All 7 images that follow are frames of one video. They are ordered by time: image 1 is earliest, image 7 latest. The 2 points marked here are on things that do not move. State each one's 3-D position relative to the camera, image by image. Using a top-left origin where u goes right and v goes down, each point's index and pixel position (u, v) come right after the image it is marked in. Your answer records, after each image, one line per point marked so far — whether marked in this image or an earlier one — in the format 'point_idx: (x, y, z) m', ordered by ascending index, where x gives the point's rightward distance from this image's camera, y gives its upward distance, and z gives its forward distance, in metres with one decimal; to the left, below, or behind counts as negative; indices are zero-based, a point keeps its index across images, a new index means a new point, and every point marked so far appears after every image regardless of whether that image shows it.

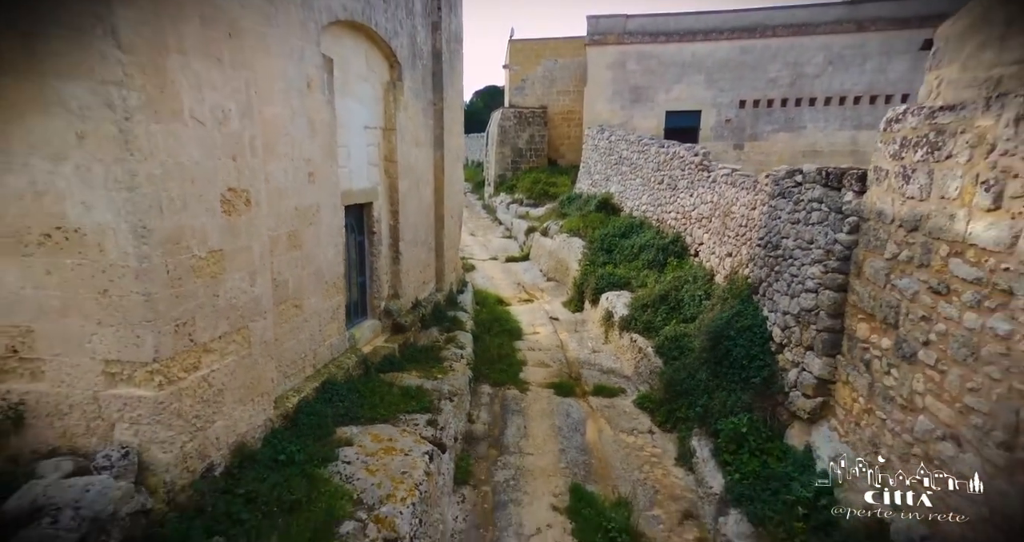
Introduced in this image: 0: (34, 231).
0: (-2.4, +0.2, +2.9) m
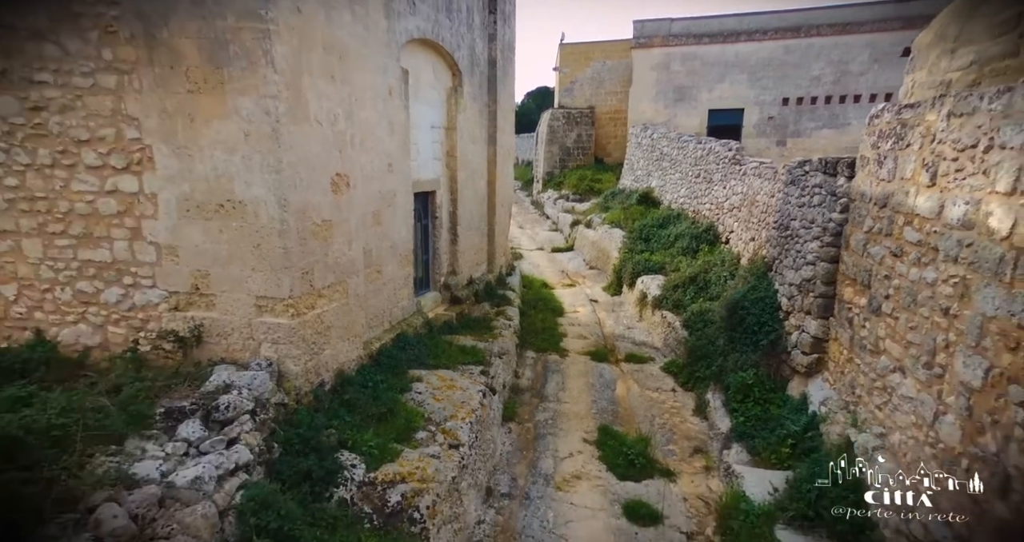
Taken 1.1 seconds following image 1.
0: (-2.1, +0.5, +4.2) m
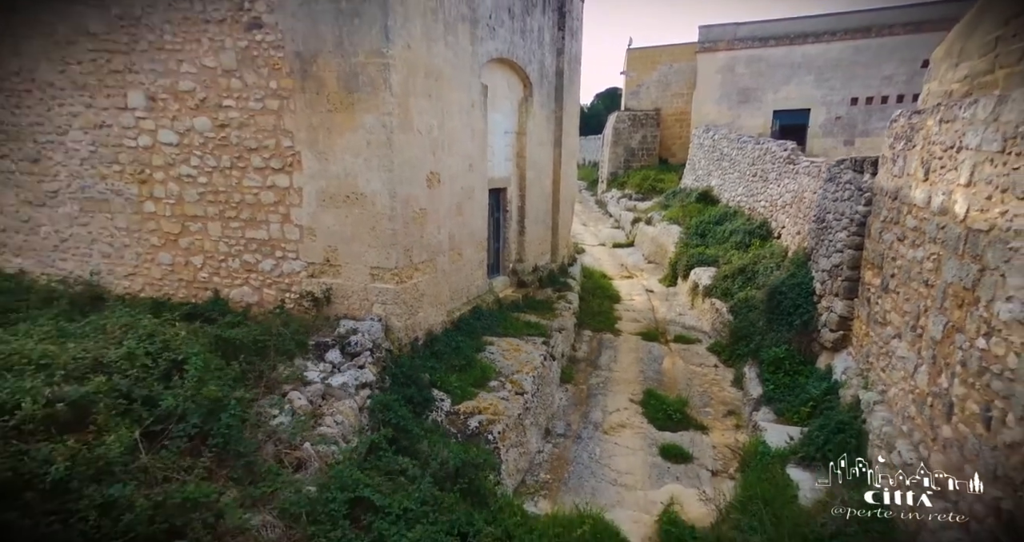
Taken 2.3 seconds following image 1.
0: (-1.6, +0.7, +5.5) m
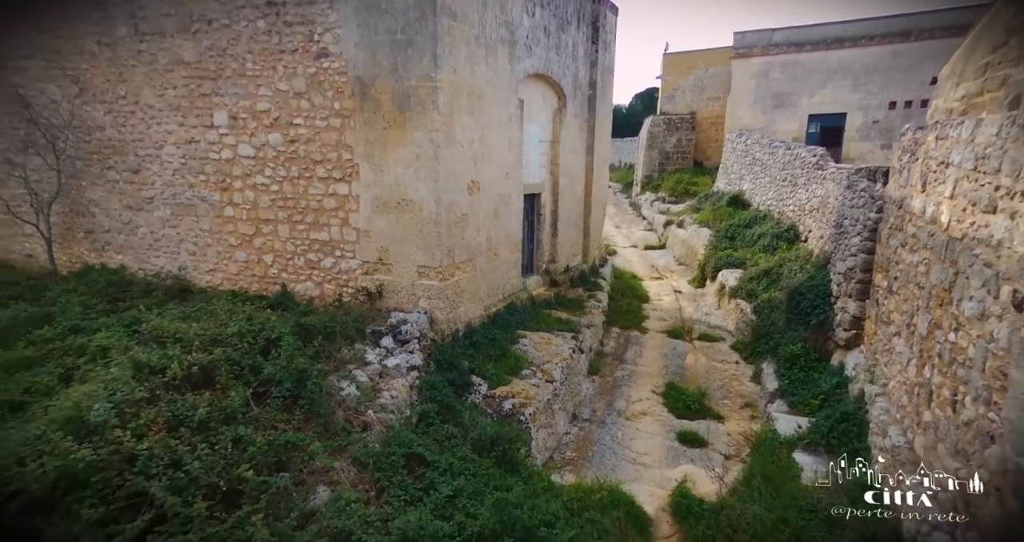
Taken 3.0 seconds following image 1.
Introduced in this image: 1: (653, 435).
0: (-1.3, +0.8, +6.3) m
1: (+1.6, -1.8, +6.5) m
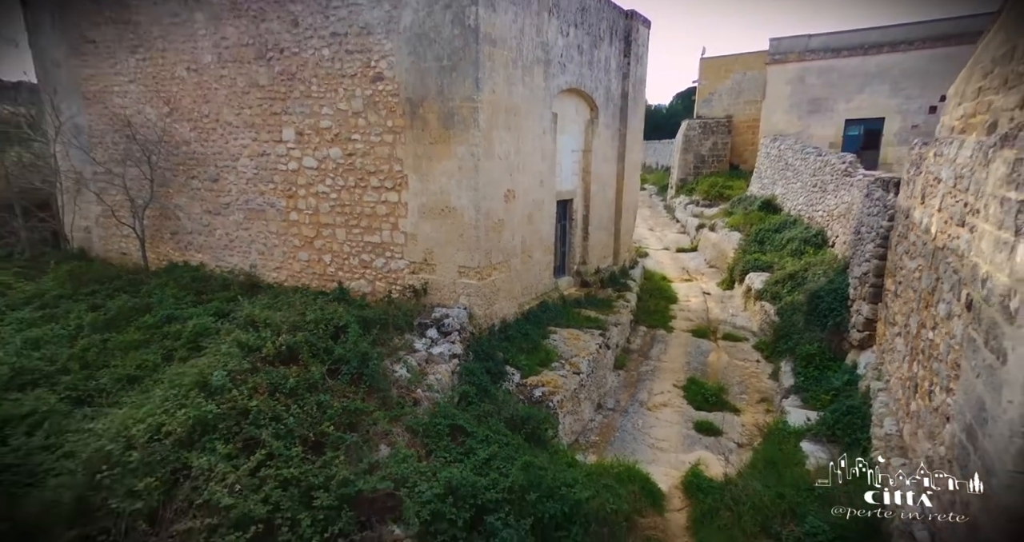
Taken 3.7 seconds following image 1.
0: (-0.9, +0.8, +7.1) m
1: (+1.9, -1.9, +7.1) m
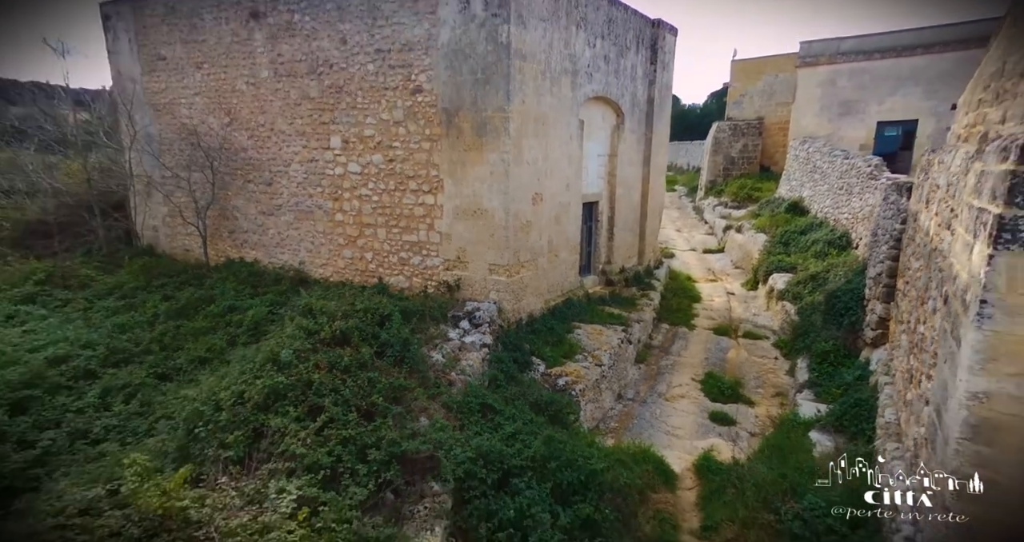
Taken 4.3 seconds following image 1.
0: (-0.5, +0.8, +7.7) m
1: (+2.3, -1.8, +7.6) m
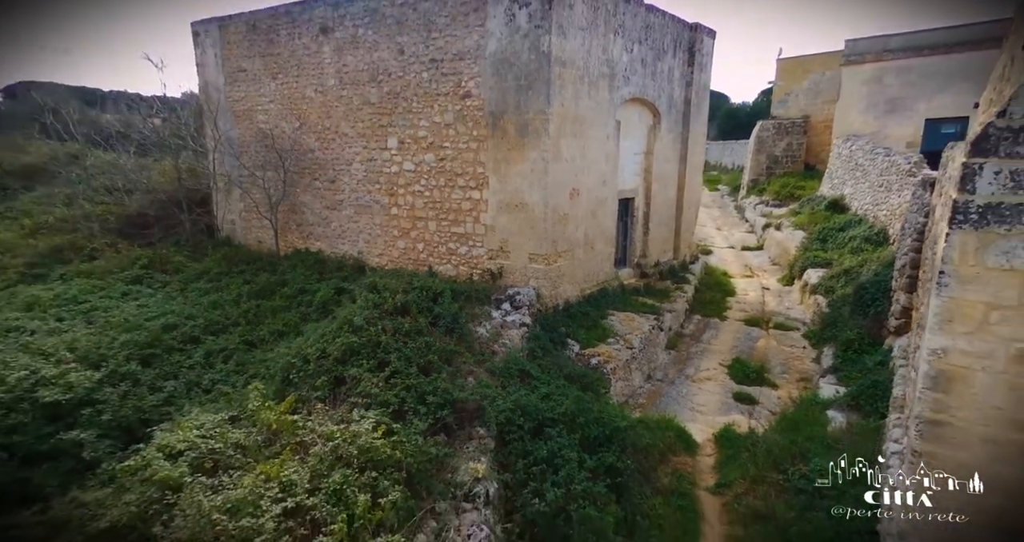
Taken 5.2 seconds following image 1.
0: (0.0, +1.0, +8.4) m
1: (+2.8, -1.7, +8.1) m
